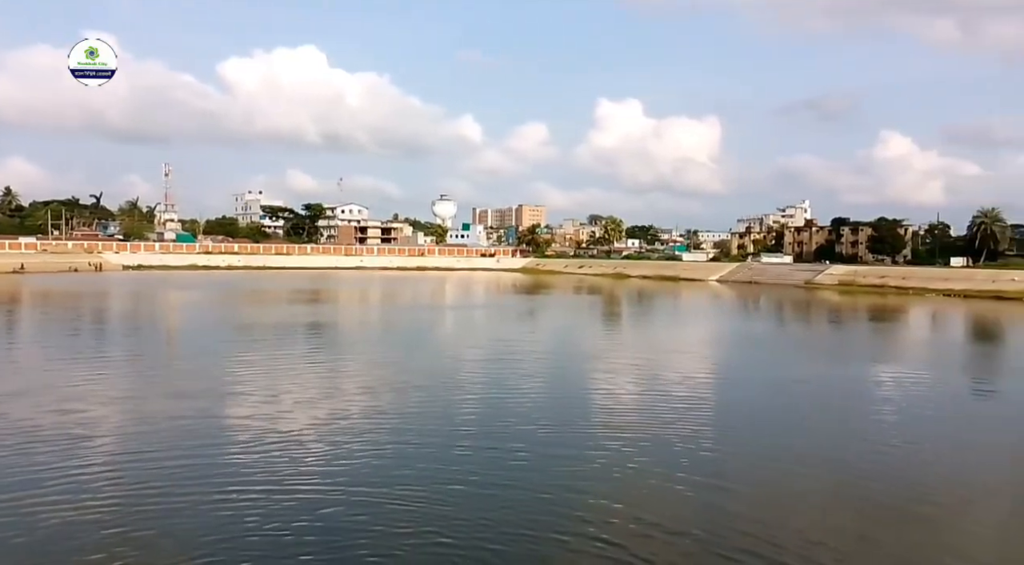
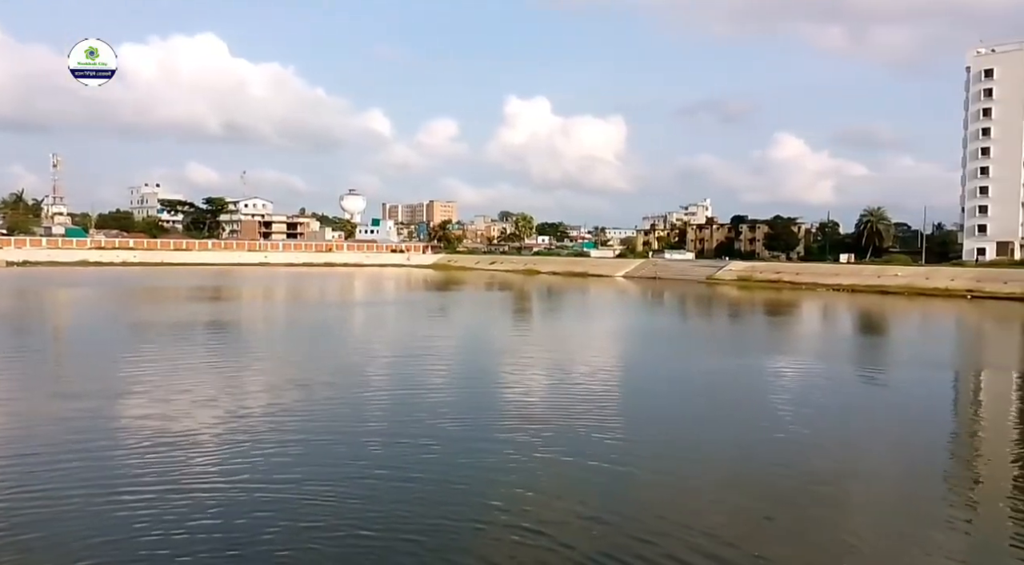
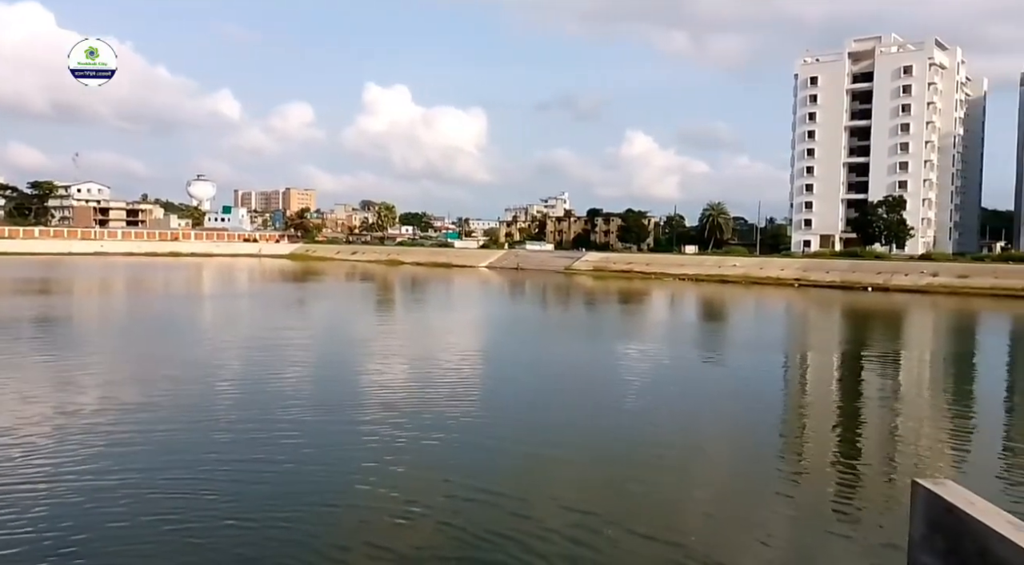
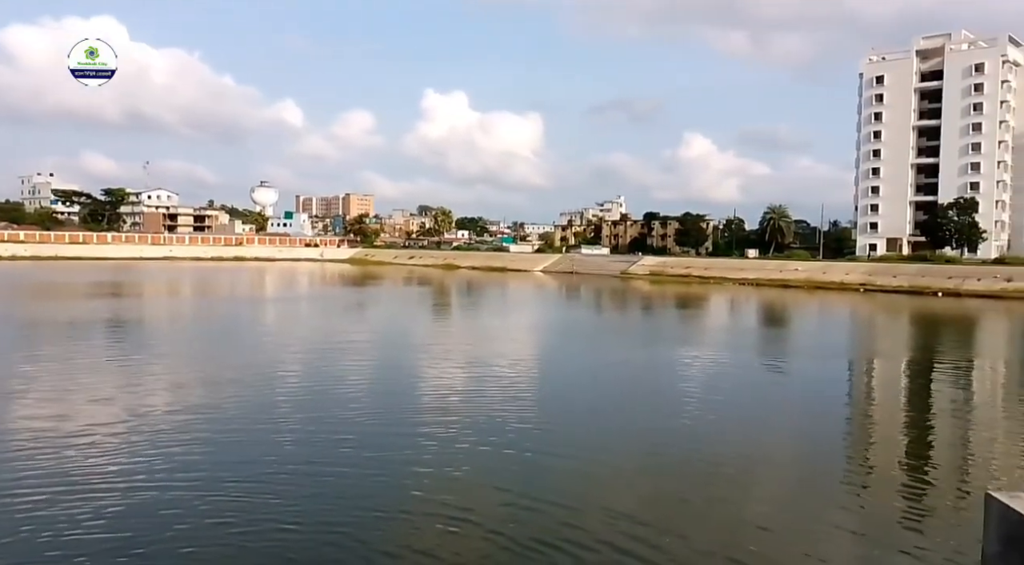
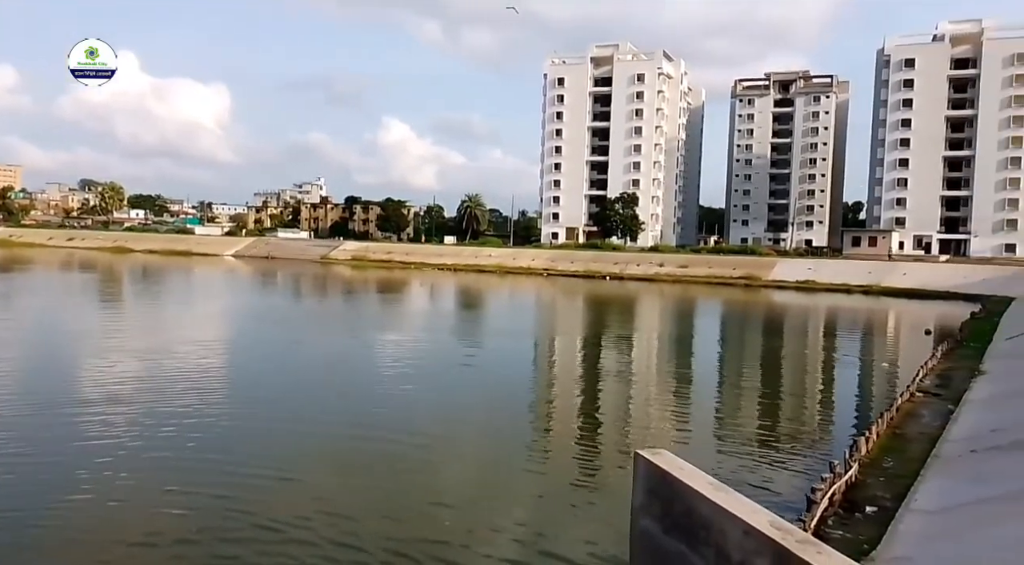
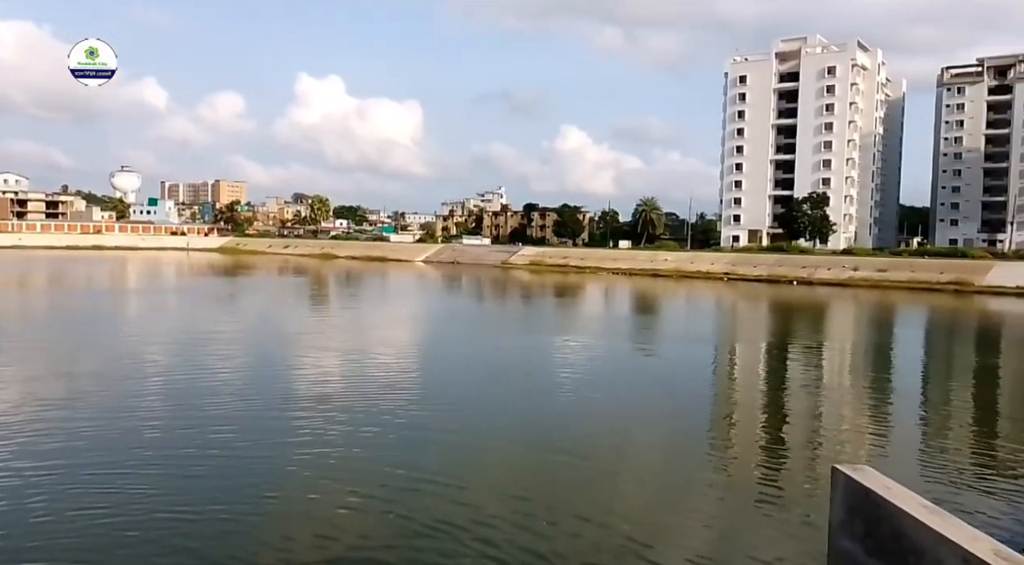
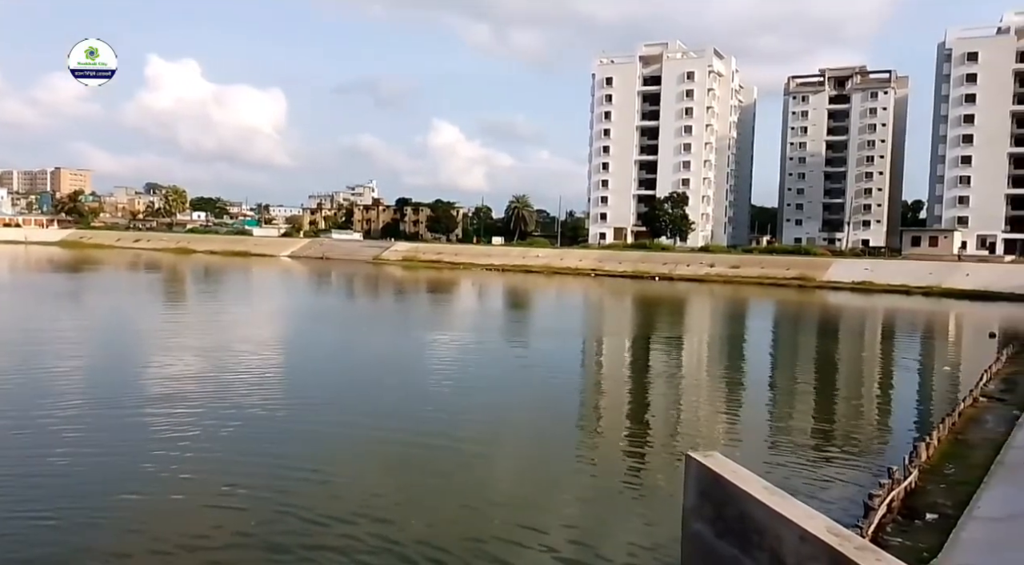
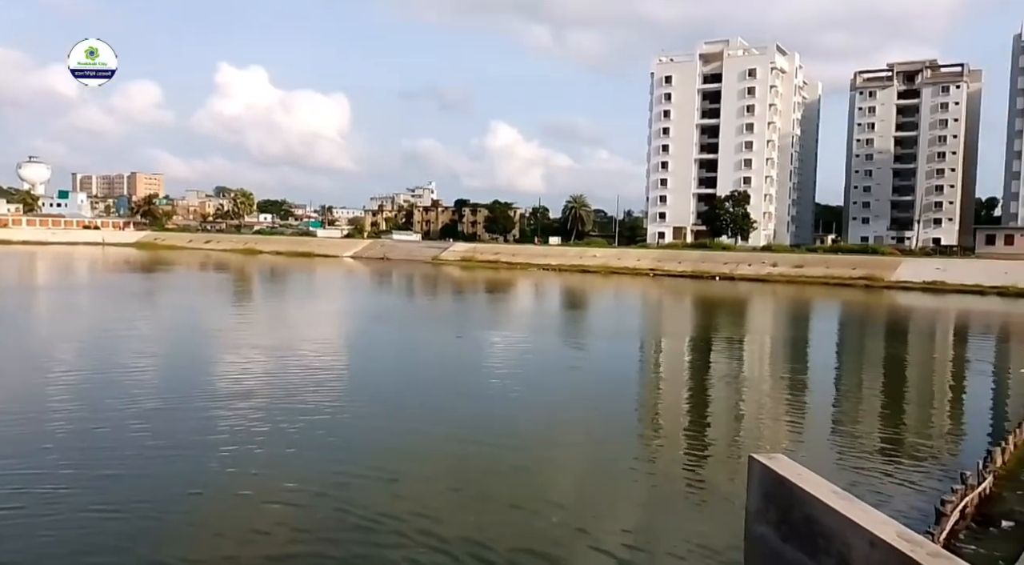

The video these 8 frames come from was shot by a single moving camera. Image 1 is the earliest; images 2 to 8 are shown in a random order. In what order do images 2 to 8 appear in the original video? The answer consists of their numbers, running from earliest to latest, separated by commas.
2, 4, 3, 6, 8, 7, 5
